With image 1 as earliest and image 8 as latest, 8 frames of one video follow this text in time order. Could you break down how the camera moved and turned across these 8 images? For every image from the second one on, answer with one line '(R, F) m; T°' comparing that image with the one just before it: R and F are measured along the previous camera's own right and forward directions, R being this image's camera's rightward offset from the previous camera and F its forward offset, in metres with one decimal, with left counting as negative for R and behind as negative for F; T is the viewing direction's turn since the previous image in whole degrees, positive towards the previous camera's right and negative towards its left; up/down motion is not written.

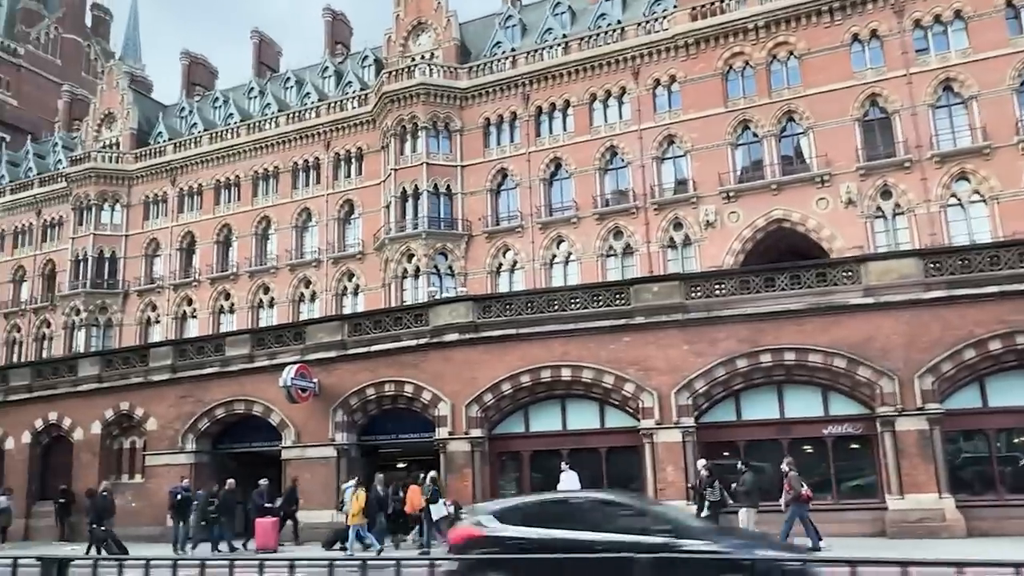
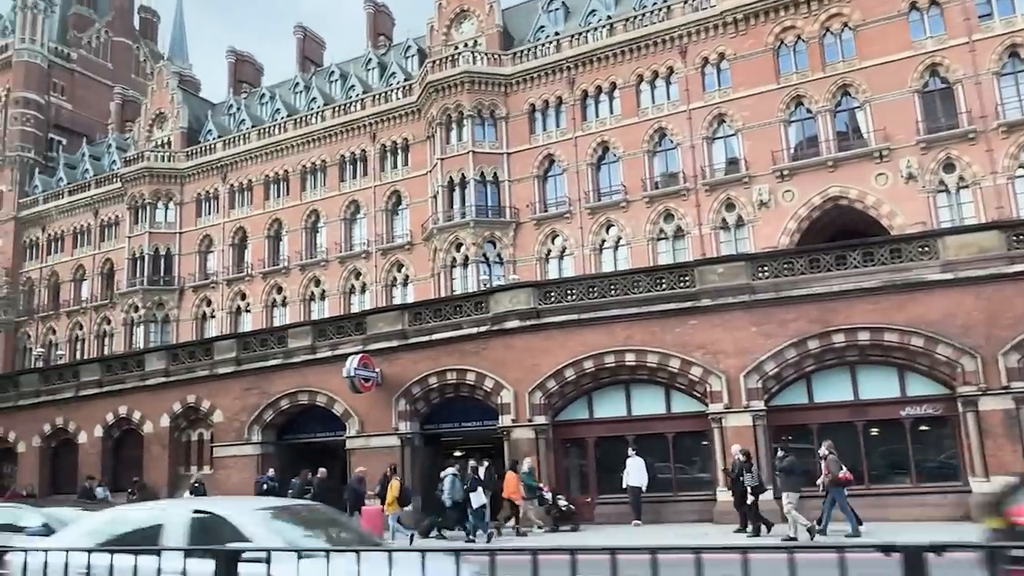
(-0.5, +0.2) m; -3°
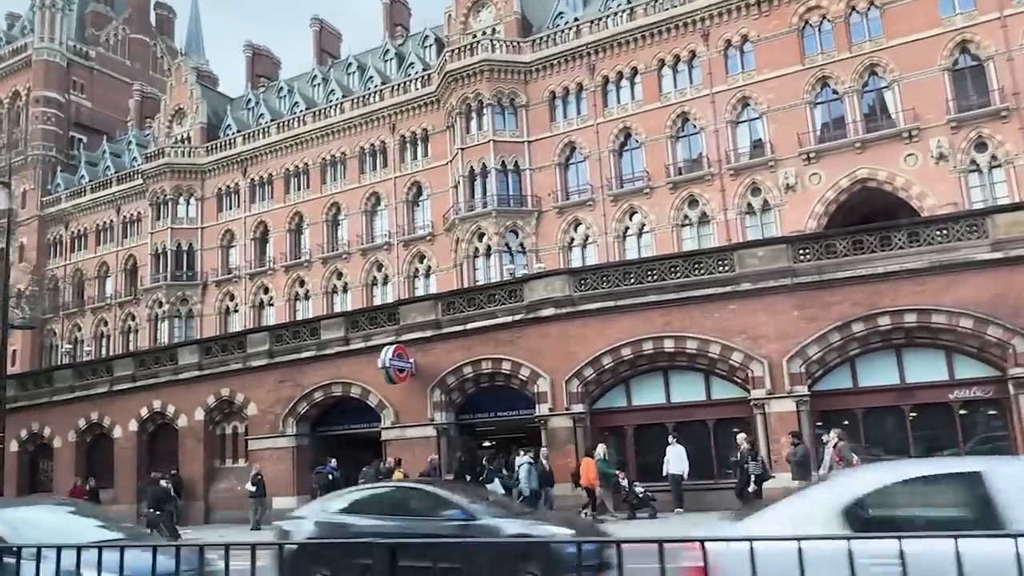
(-0.5, +0.2) m; -1°
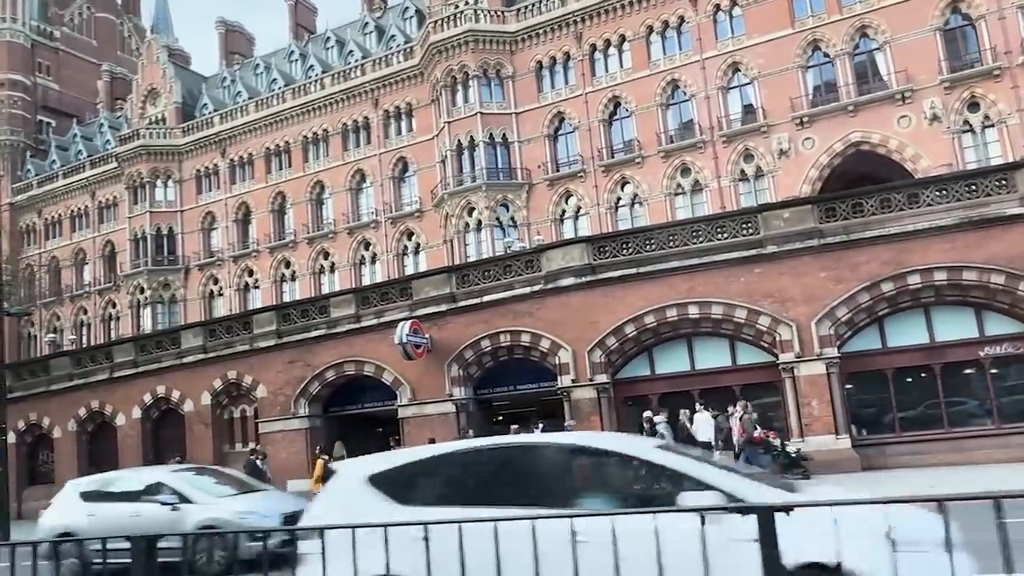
(-1.1, +0.5) m; +2°
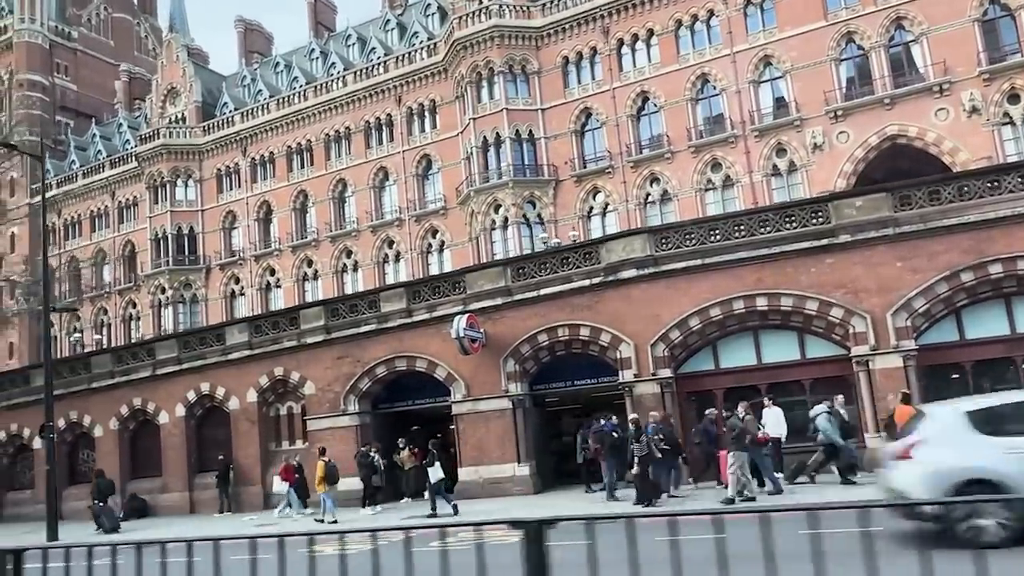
(-1.3, +0.5) m; -1°
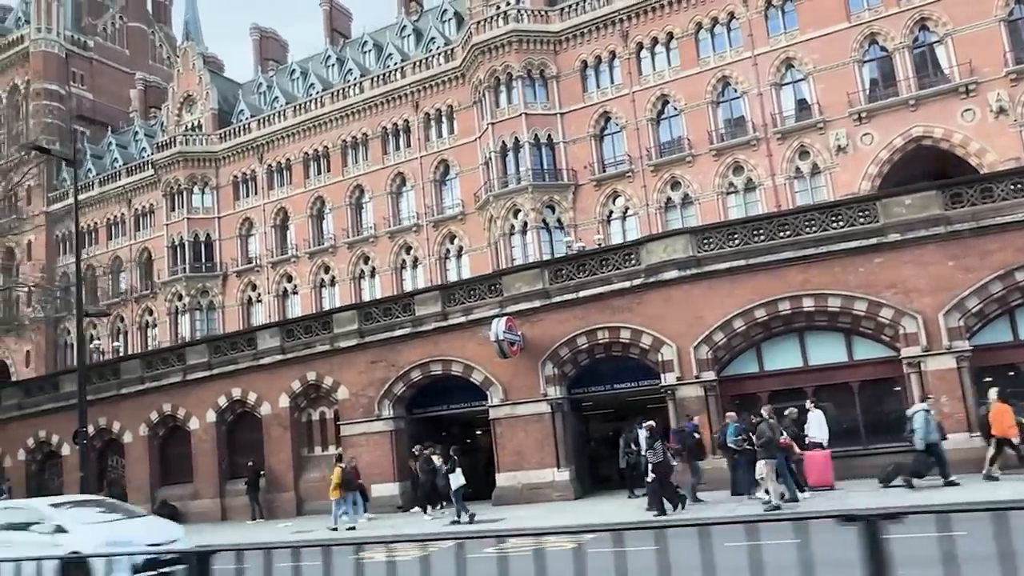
(-0.8, +0.3) m; -1°
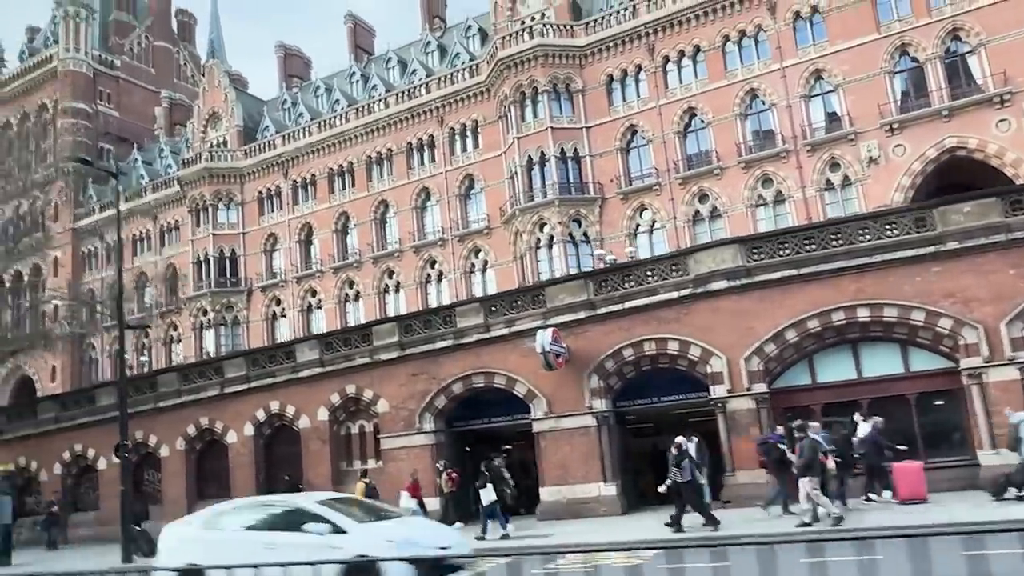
(-0.8, +0.3) m; -1°
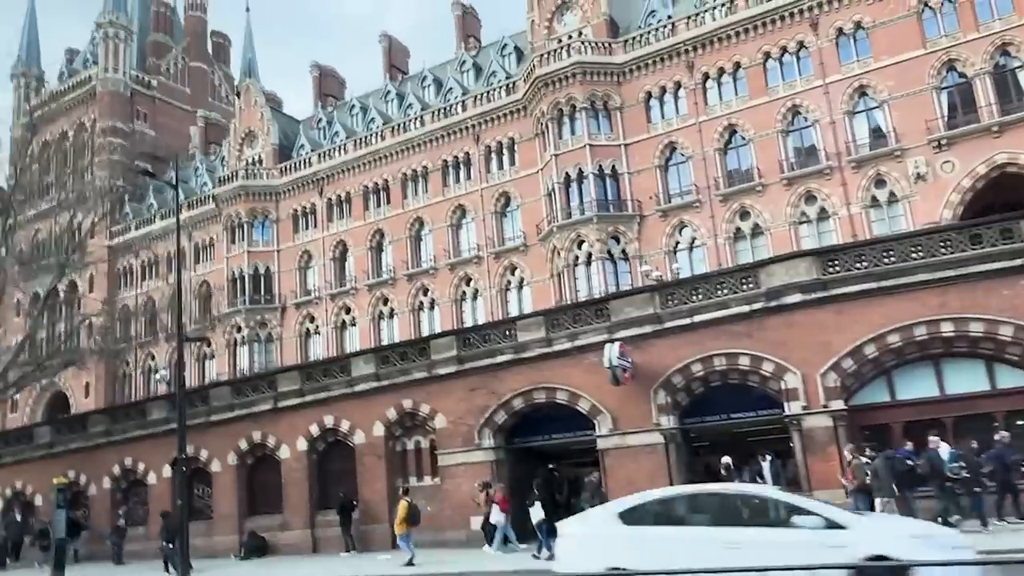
(-1.1, +0.4) m; -1°
